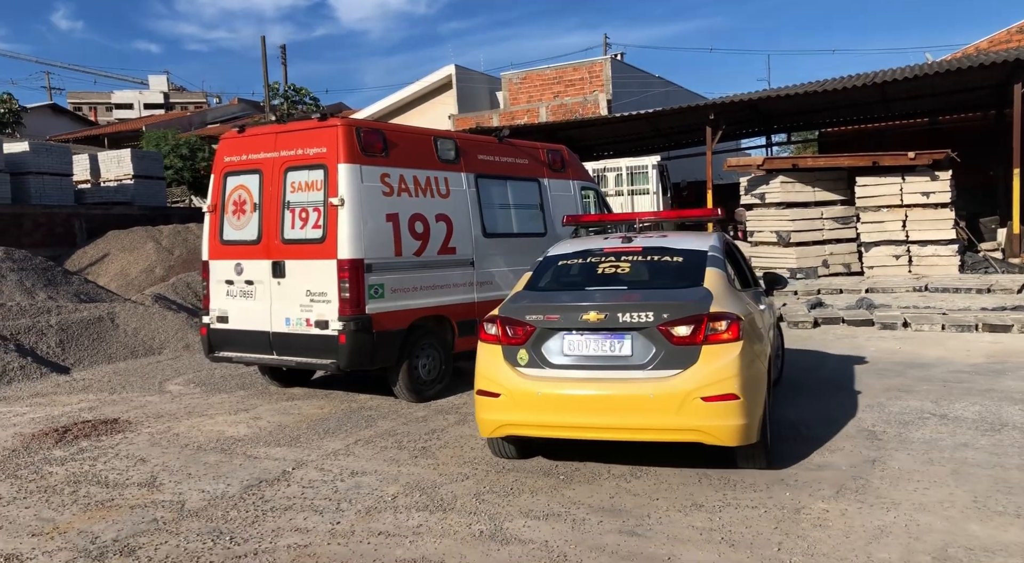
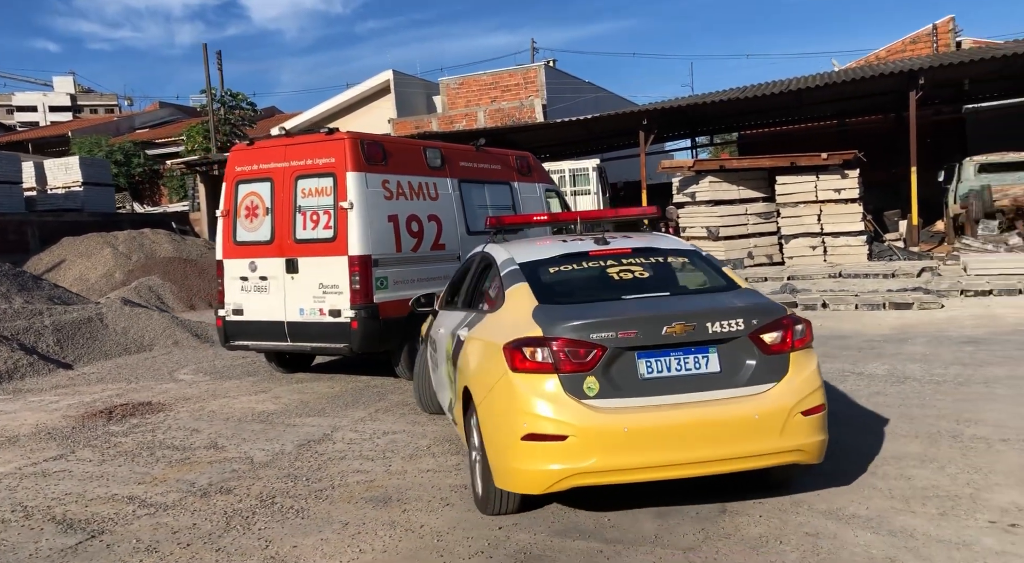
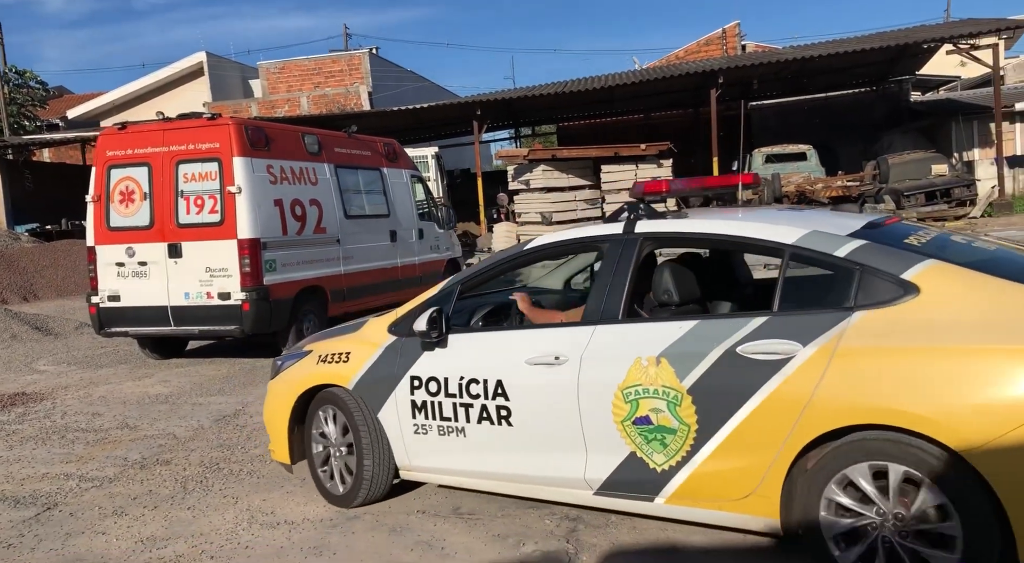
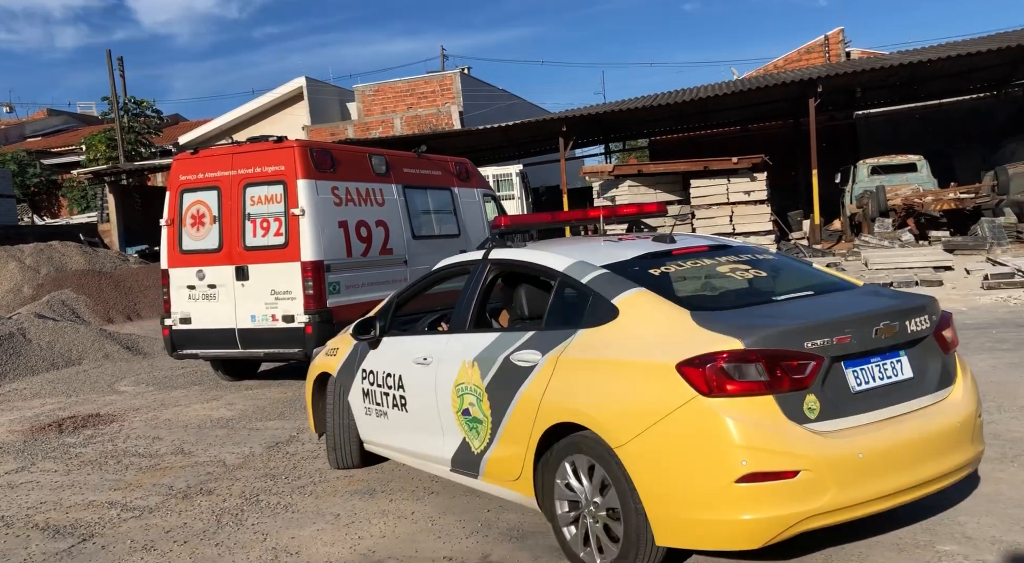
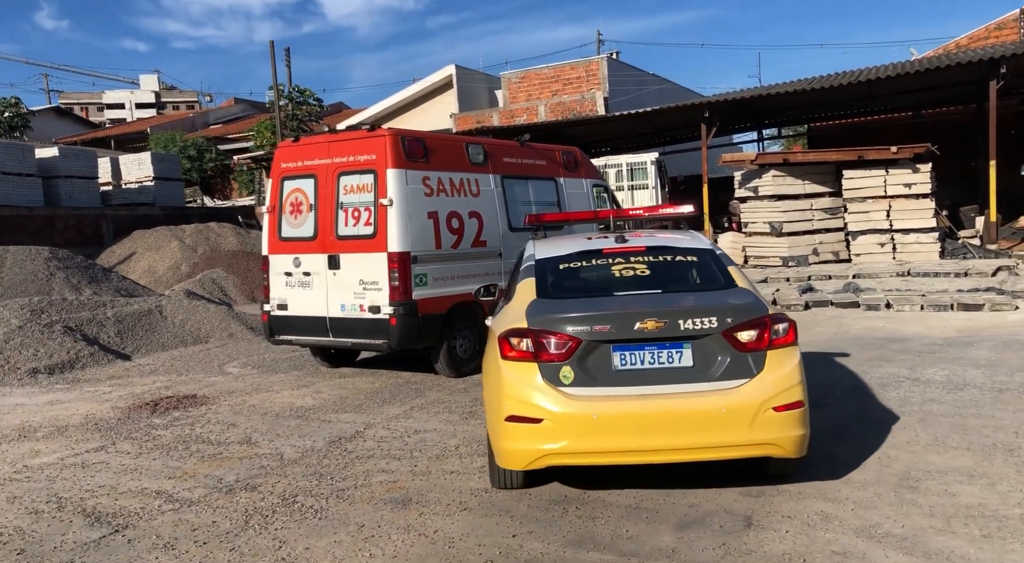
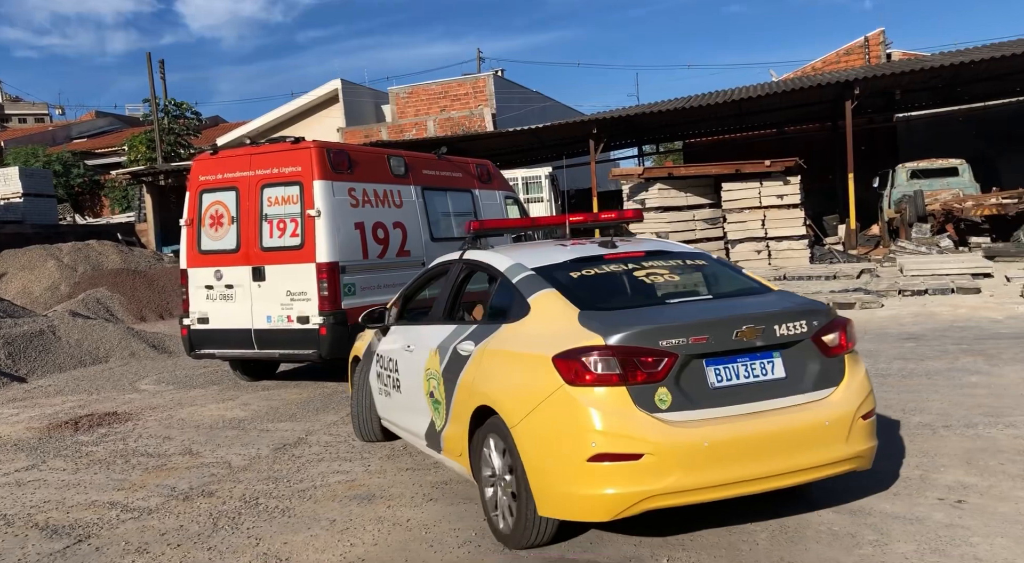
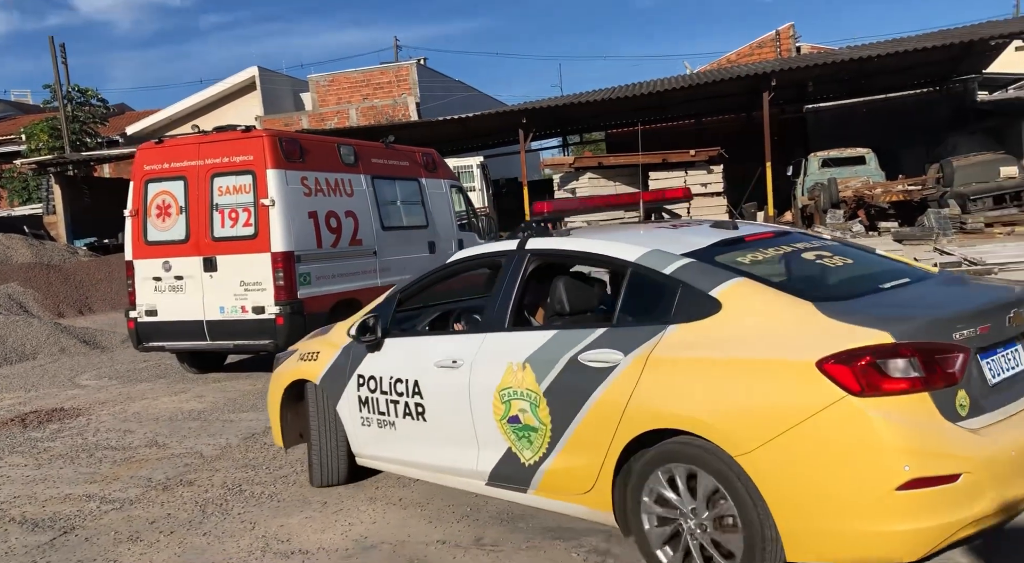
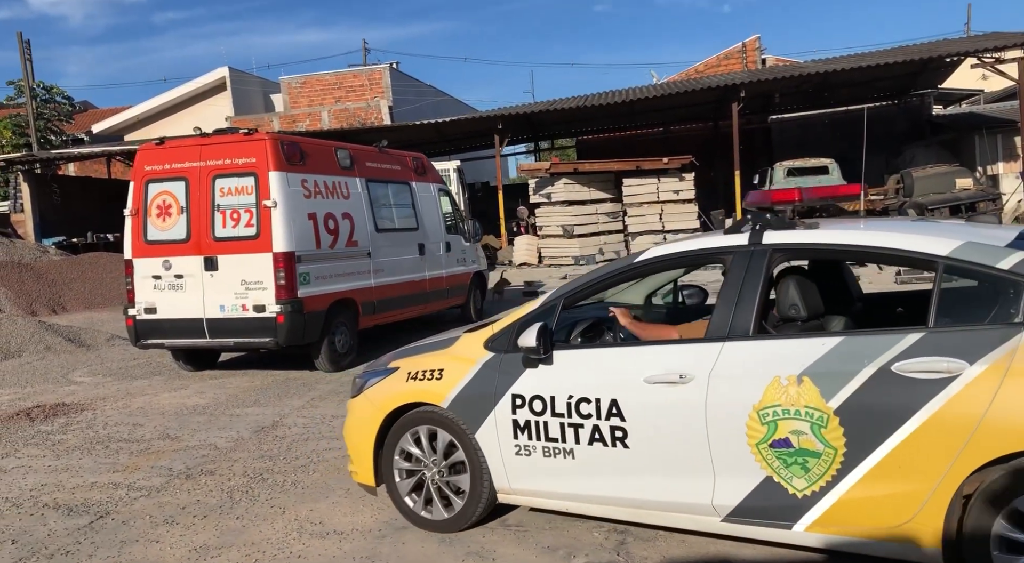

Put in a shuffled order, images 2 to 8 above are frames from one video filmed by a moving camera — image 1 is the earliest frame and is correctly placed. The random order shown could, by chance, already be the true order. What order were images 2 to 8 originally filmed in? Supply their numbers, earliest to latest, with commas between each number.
5, 2, 6, 4, 7, 3, 8
